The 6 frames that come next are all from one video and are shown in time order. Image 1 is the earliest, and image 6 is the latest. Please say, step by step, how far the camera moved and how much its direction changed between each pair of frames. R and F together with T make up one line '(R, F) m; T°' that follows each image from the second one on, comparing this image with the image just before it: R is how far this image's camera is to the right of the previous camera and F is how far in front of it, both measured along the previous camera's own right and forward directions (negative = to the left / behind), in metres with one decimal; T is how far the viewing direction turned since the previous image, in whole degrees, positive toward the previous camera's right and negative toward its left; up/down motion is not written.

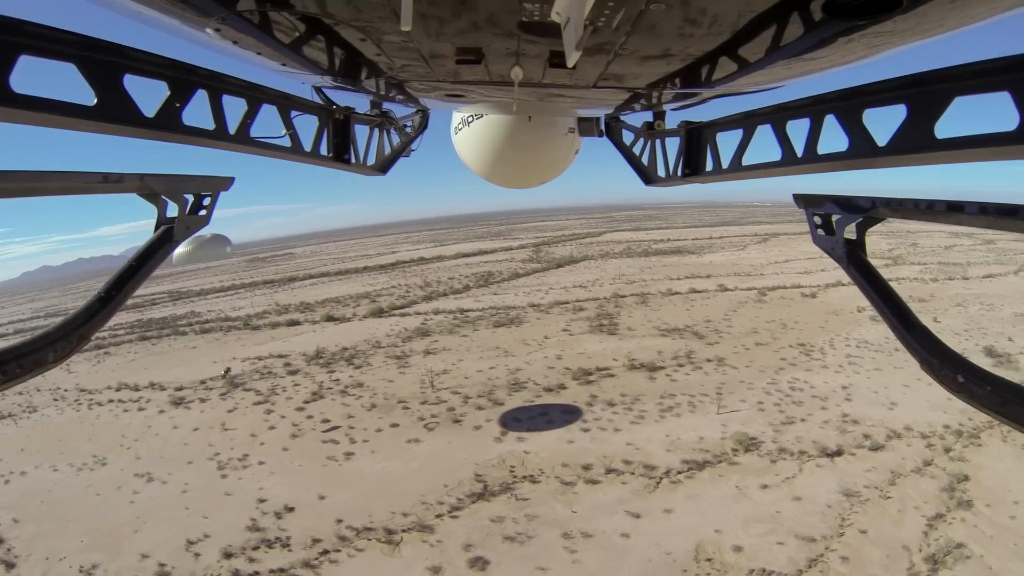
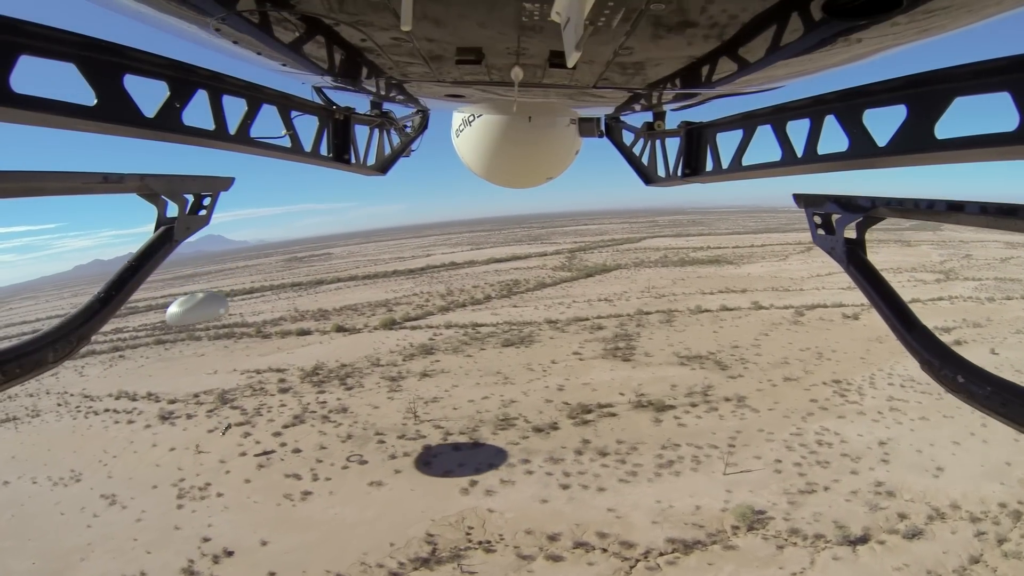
(+0.7, +0.7) m; -5°
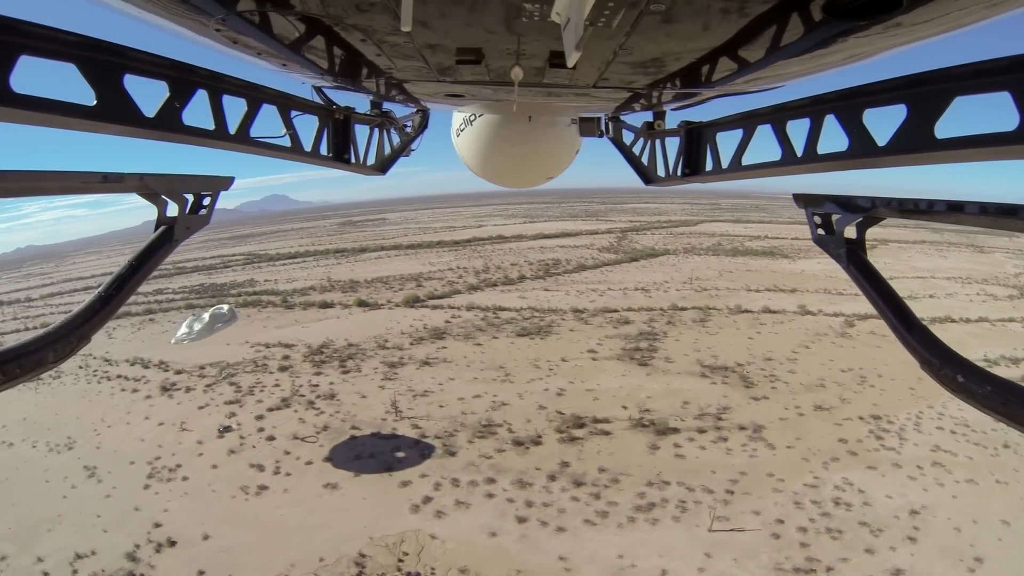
(+0.9, +0.8) m; -7°
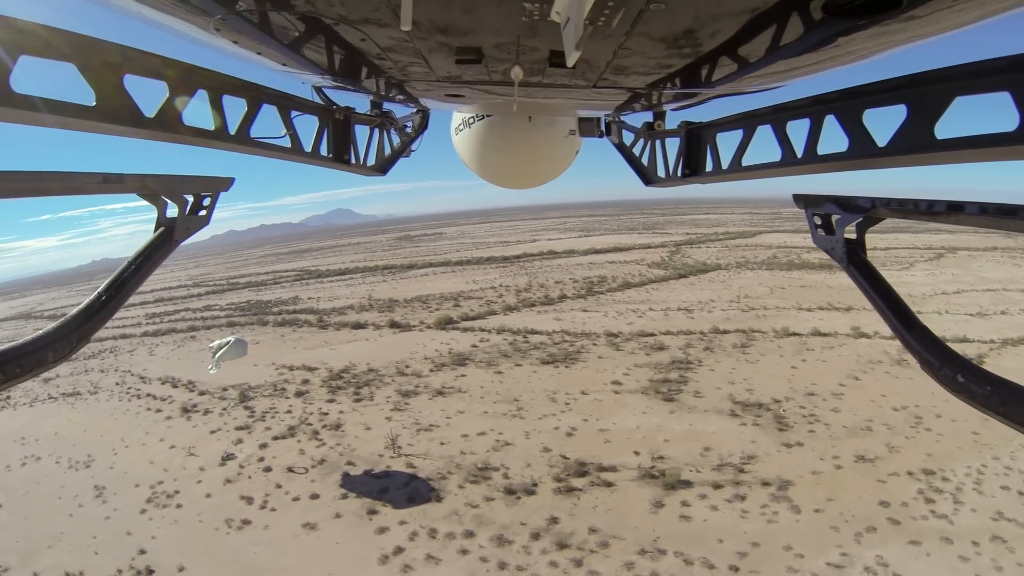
(+0.8, +0.5) m; -7°
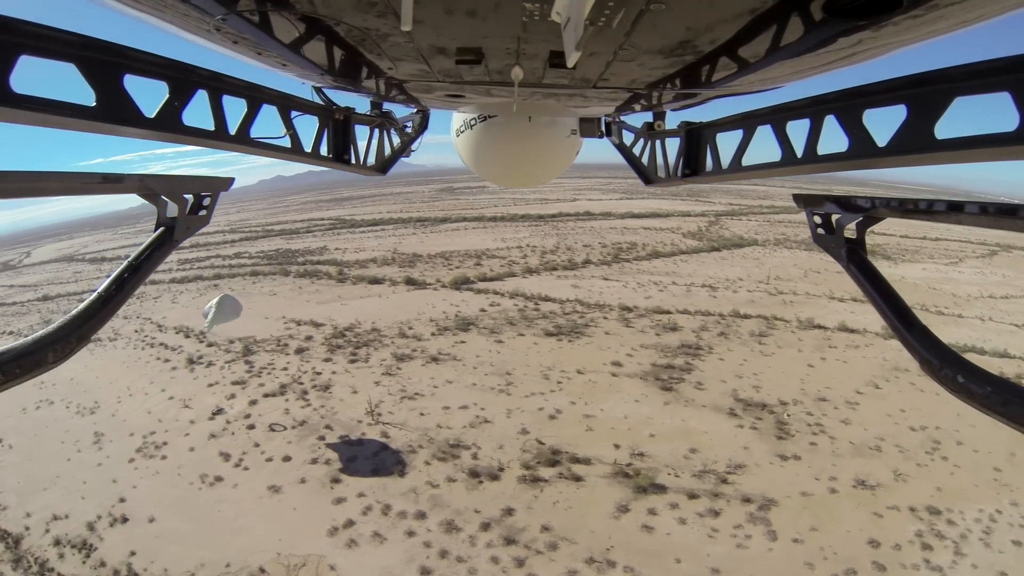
(+0.8, +0.5) m; -5°
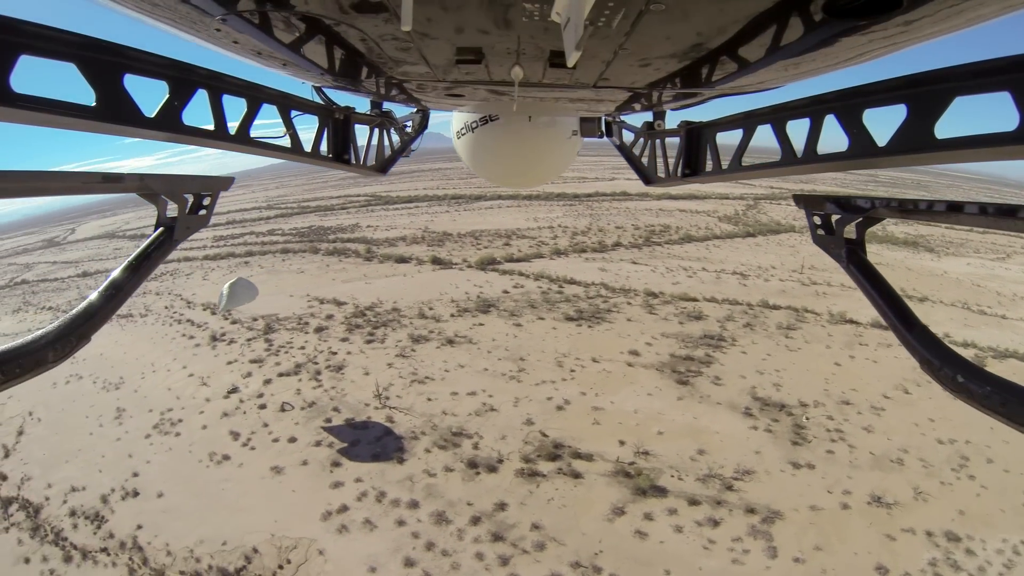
(+0.5, +0.2) m; -5°
